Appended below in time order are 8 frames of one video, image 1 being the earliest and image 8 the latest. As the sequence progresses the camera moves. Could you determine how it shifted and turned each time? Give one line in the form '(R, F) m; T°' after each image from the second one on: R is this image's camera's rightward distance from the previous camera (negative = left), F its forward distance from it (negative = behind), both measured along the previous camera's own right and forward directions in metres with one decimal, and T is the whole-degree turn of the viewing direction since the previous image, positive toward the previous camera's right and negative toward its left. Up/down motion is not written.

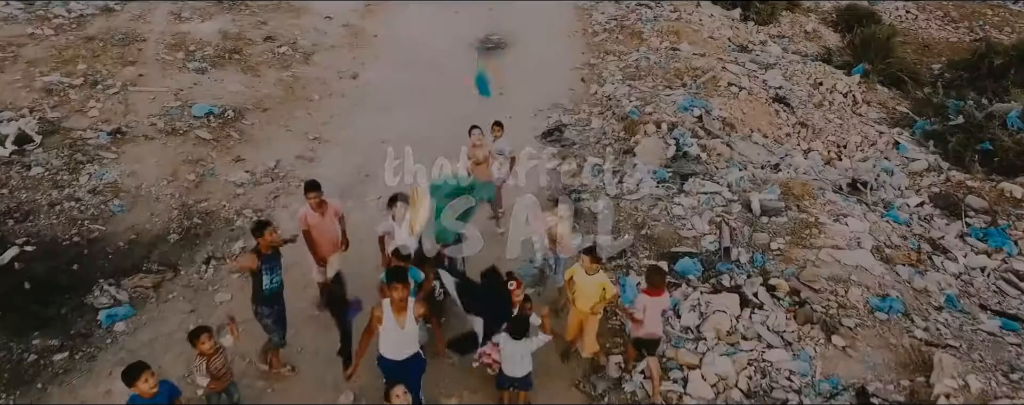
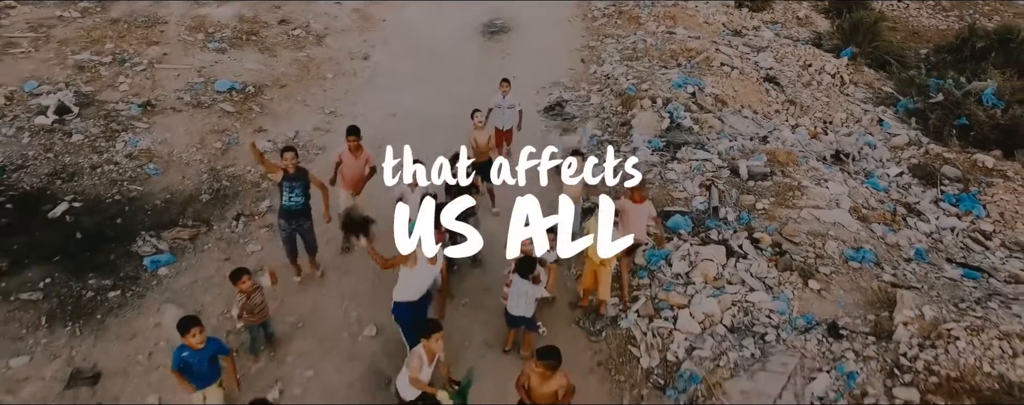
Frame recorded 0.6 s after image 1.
(0.0, -0.5) m; 0°
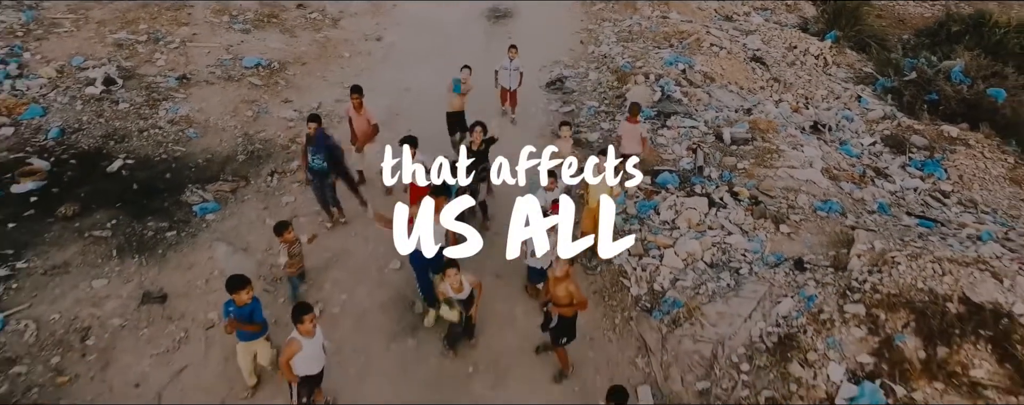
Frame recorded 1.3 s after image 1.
(0.0, -0.7) m; 0°
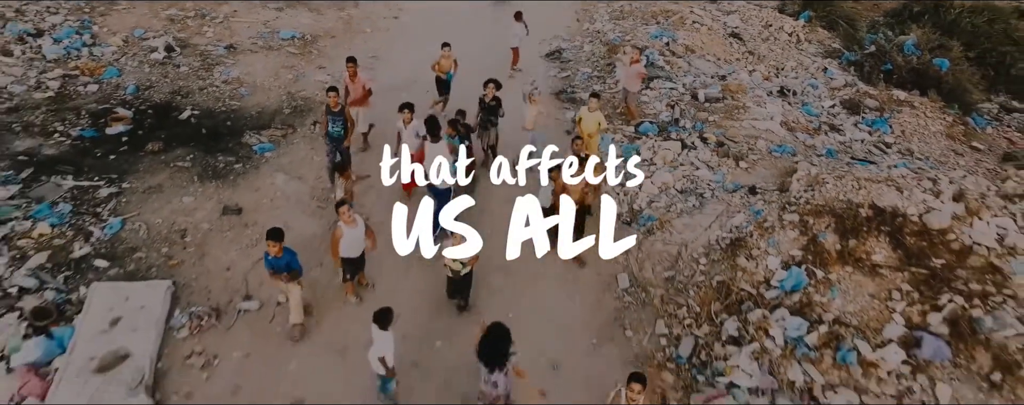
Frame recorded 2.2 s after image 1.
(0.0, -1.2) m; 0°
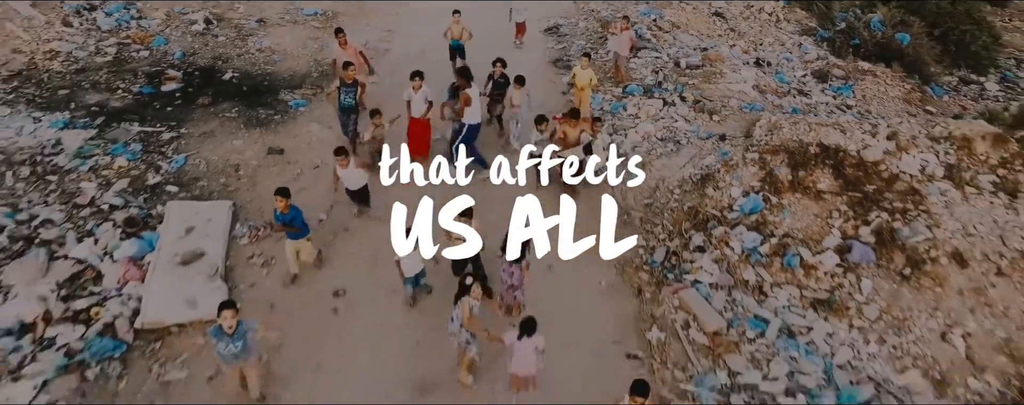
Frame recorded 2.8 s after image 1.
(0.0, -1.0) m; 0°
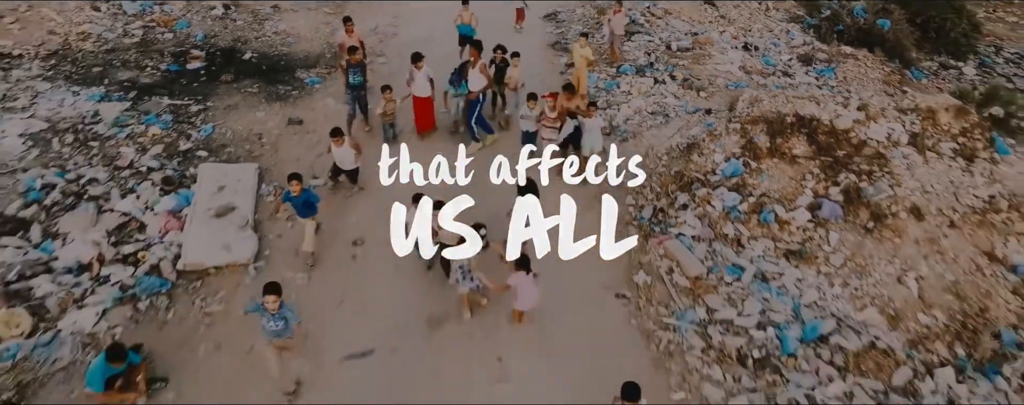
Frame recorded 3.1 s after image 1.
(0.0, -0.6) m; 0°
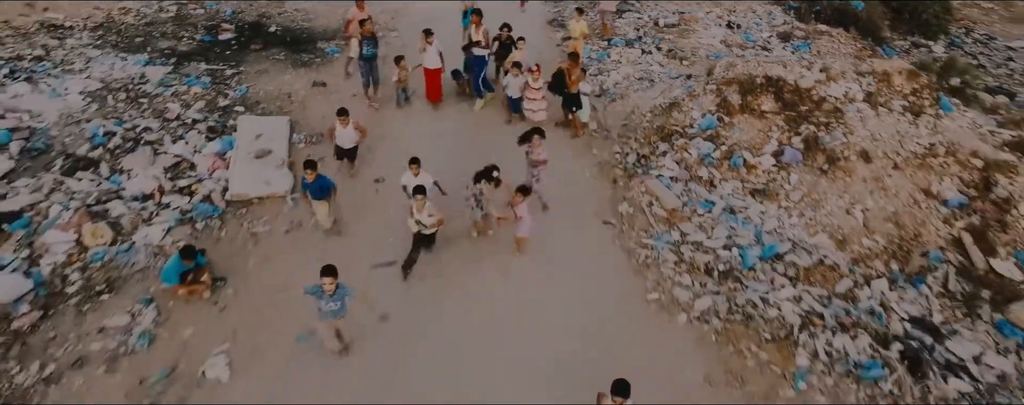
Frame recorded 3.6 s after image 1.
(0.0, -0.9) m; 0°
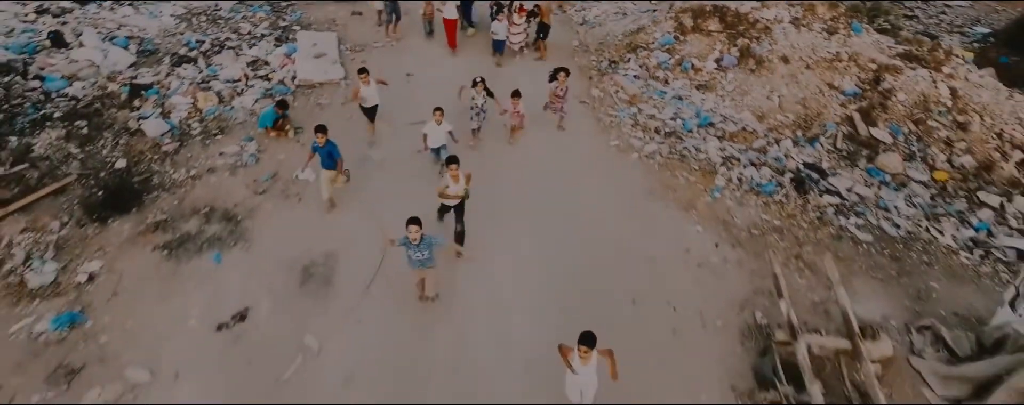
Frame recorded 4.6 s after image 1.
(0.0, -2.1) m; 0°
